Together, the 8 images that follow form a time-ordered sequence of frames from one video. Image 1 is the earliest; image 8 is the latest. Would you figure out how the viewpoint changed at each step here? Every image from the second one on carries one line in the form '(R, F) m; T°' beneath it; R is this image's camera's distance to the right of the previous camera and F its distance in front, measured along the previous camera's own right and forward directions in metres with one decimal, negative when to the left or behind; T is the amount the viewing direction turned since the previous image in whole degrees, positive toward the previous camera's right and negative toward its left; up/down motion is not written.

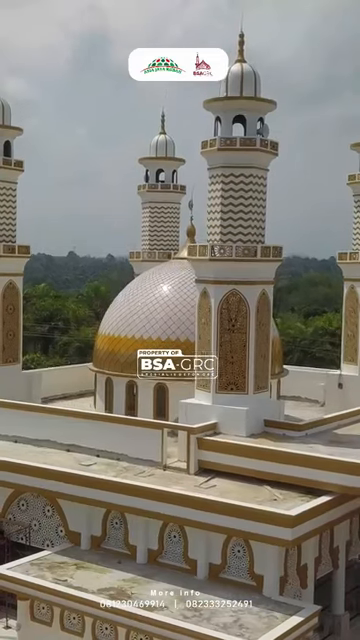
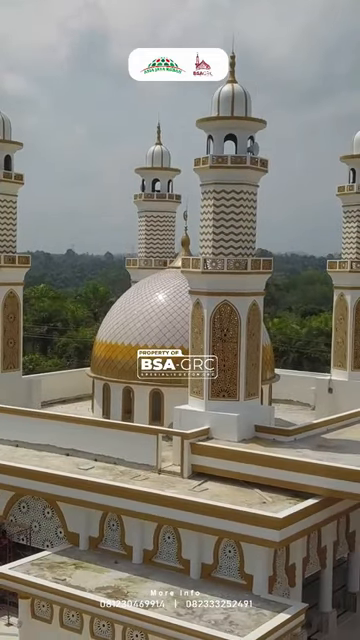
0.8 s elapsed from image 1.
(+0.1, -0.5) m; 0°
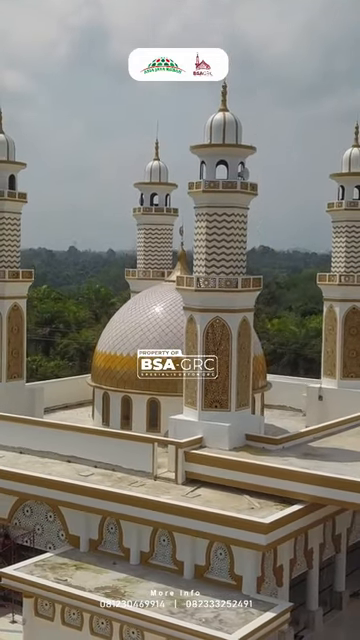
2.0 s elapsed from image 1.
(+0.1, -0.7) m; 0°
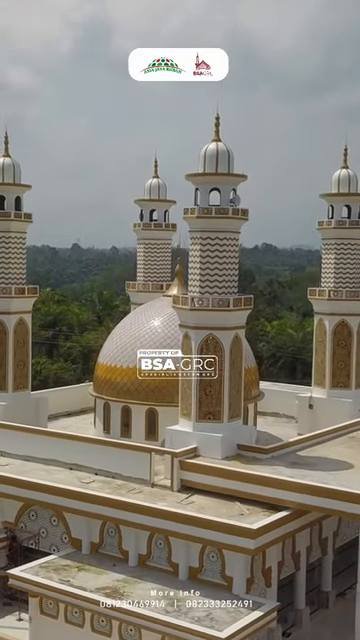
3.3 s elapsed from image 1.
(+0.1, -0.8) m; 0°
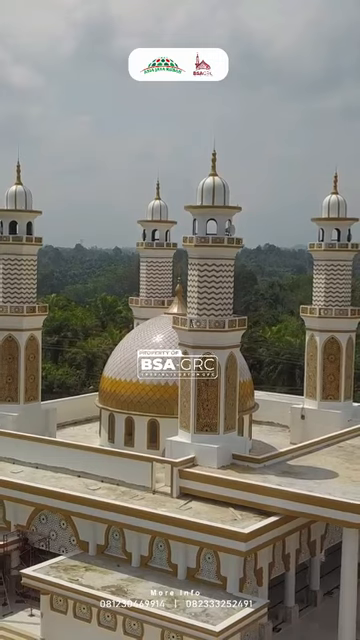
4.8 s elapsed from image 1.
(+0.1, -1.1) m; 0°
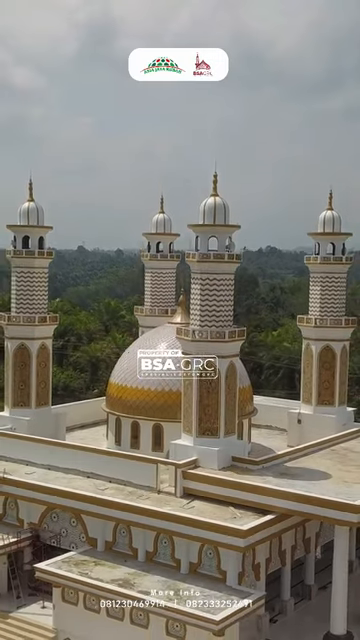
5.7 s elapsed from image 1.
(0.0, -1.0) m; 0°
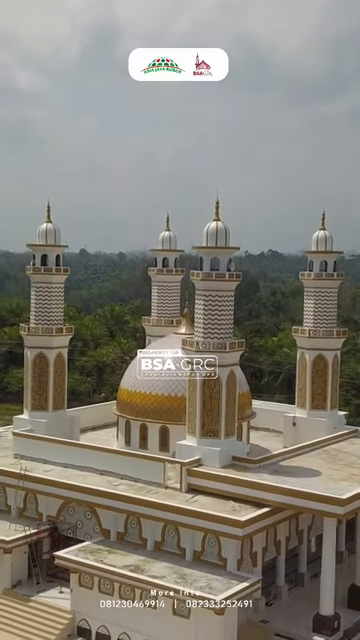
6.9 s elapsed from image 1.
(-0.1, -1.7) m; 0°
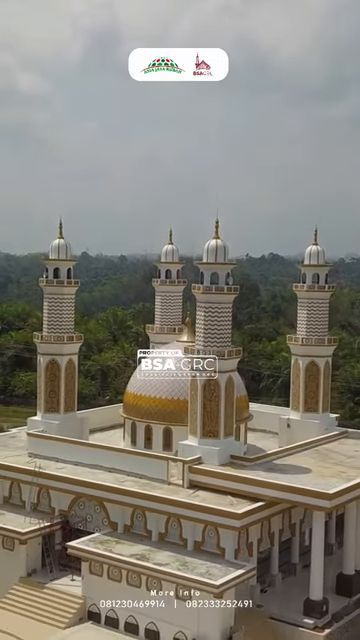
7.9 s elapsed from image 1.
(0.0, -1.5) m; 0°
